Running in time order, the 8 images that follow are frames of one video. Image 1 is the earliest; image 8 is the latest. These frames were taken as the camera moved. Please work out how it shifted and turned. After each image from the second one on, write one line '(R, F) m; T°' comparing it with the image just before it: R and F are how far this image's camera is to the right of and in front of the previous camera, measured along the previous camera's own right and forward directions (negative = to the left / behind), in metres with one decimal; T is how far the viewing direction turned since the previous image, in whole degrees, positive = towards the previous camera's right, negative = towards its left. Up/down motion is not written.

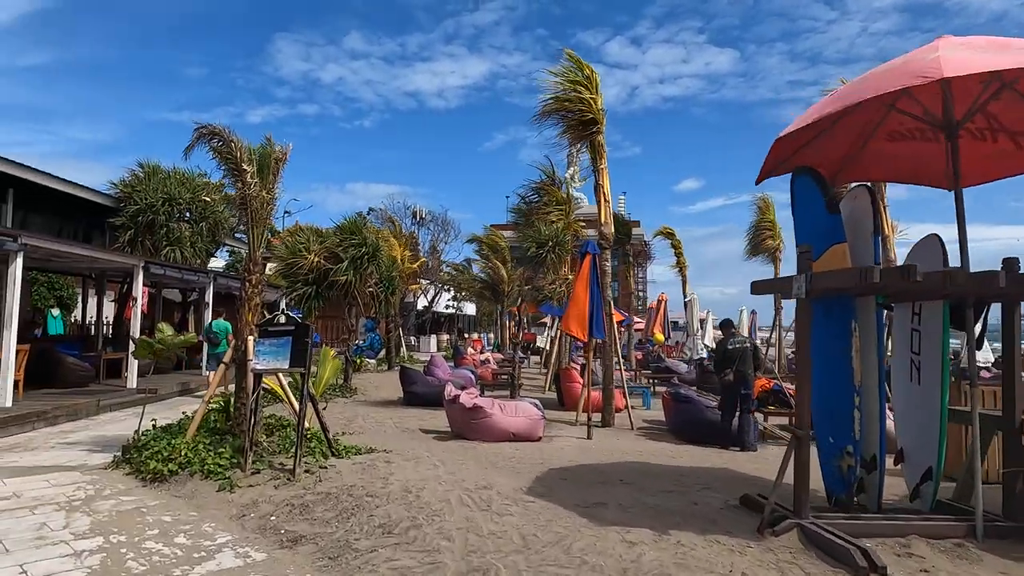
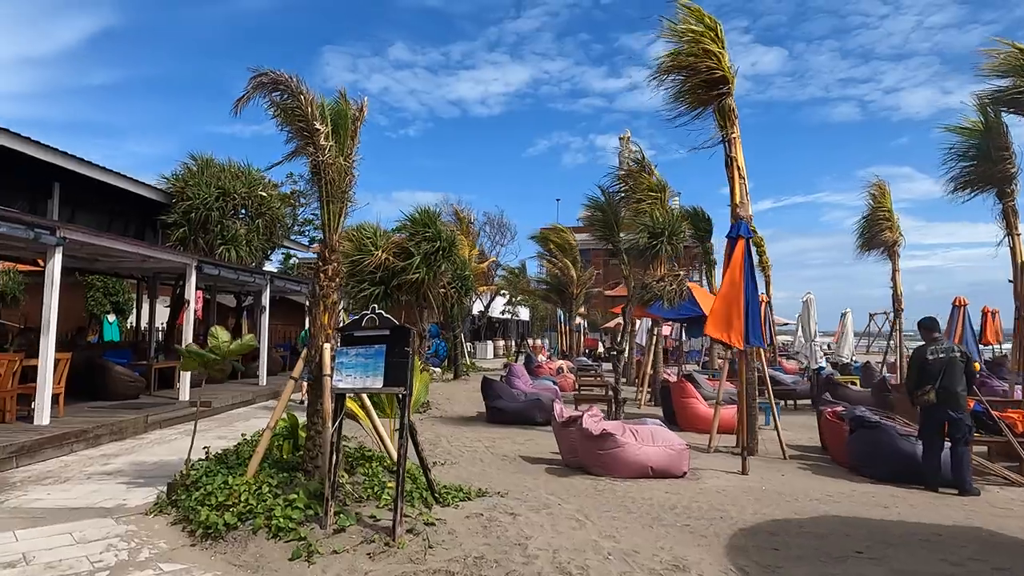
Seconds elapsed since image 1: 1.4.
(-1.0, +1.9) m; -4°
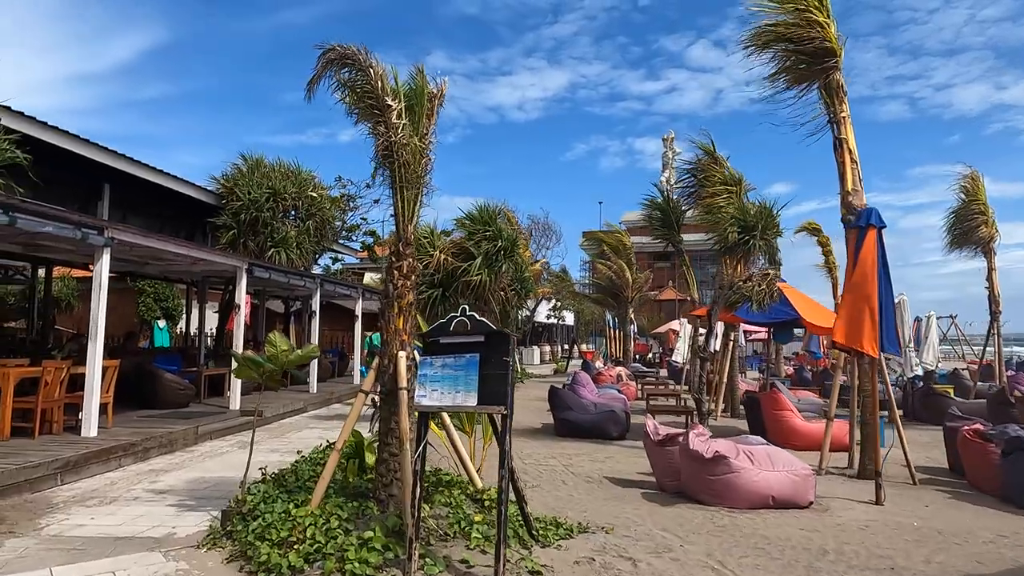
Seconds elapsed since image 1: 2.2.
(-0.5, +0.9) m; -3°
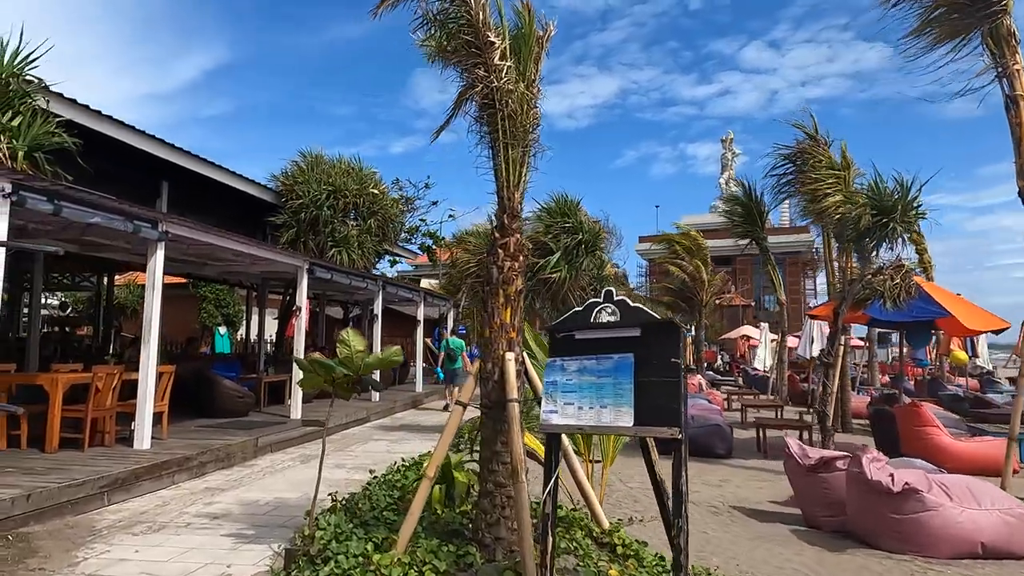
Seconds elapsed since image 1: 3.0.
(-0.5, +1.1) m; -4°
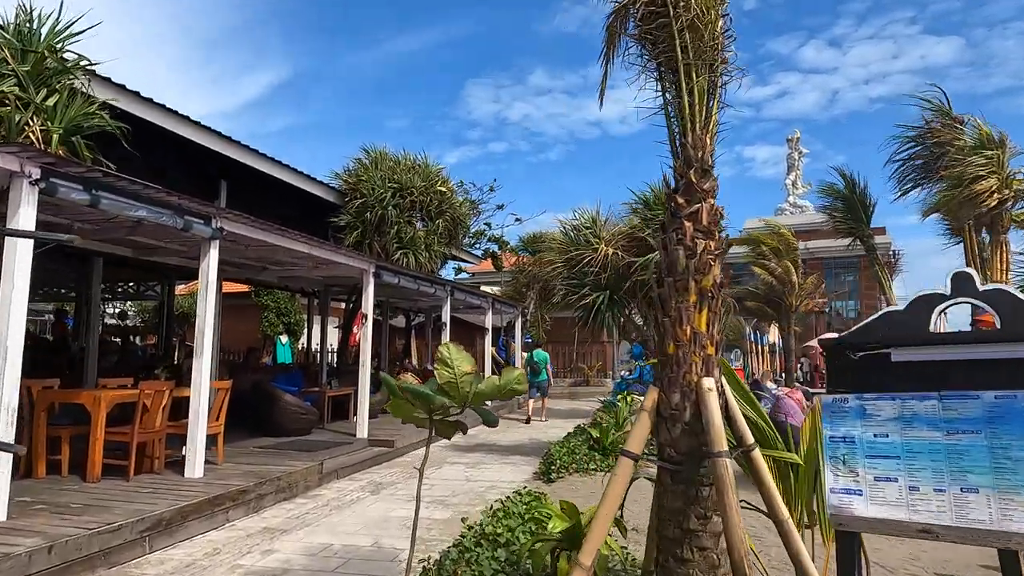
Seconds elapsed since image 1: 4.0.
(-0.6, +1.3) m; -5°
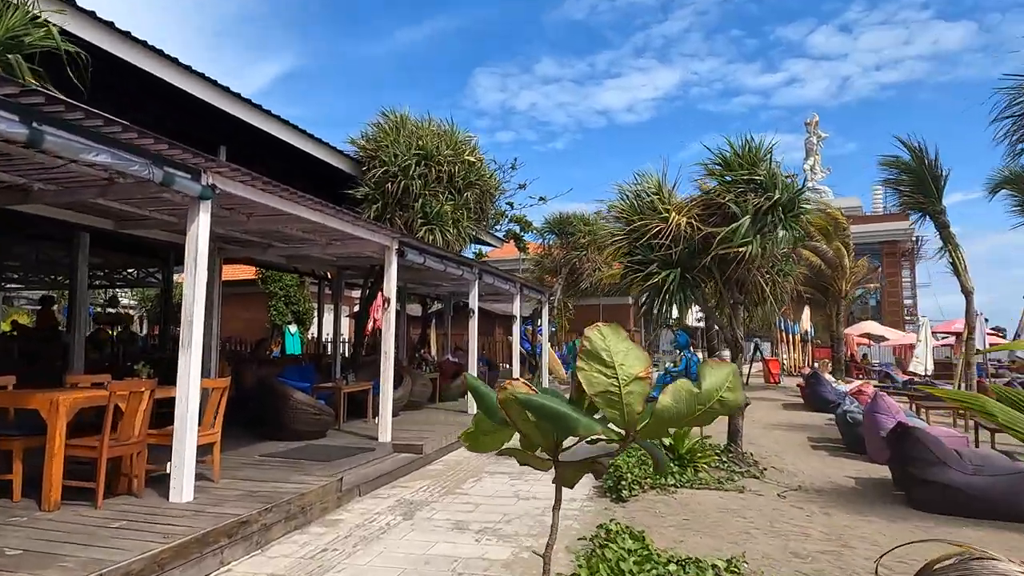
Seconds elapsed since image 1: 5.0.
(-0.6, +1.6) m; -1°
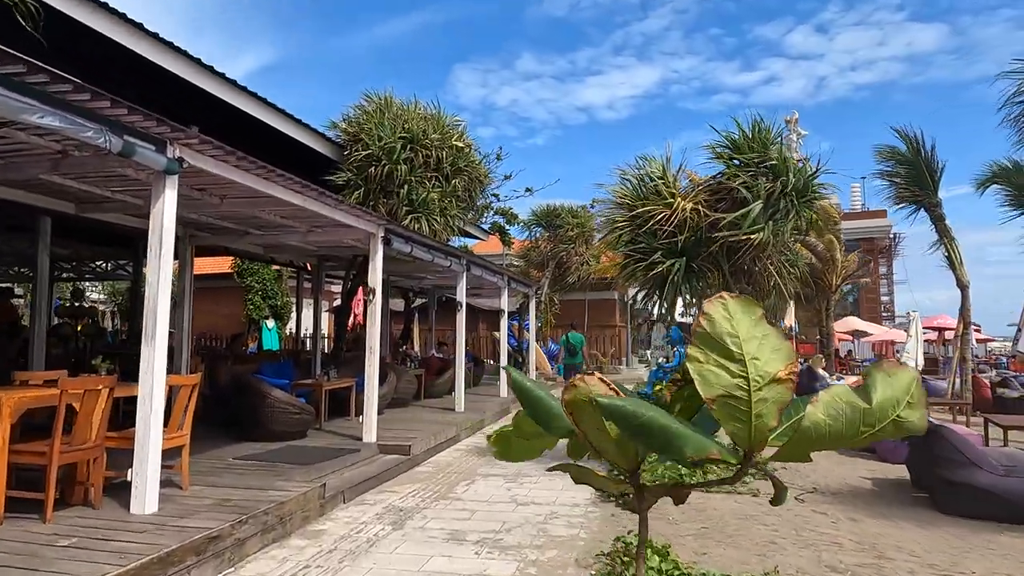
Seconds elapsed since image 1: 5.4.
(-0.2, +0.5) m; +2°
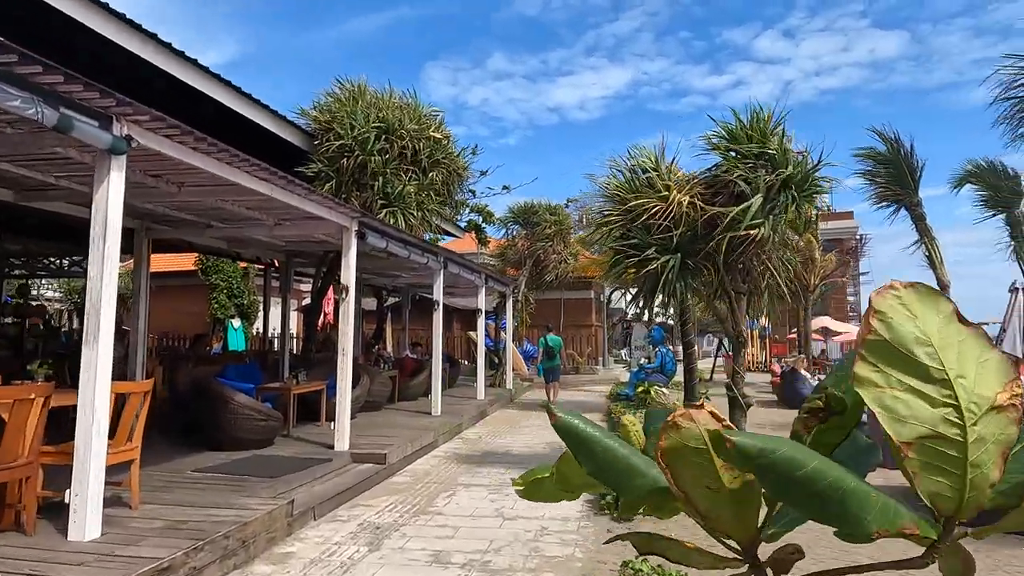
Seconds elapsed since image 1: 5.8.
(-0.1, +0.5) m; +2°
